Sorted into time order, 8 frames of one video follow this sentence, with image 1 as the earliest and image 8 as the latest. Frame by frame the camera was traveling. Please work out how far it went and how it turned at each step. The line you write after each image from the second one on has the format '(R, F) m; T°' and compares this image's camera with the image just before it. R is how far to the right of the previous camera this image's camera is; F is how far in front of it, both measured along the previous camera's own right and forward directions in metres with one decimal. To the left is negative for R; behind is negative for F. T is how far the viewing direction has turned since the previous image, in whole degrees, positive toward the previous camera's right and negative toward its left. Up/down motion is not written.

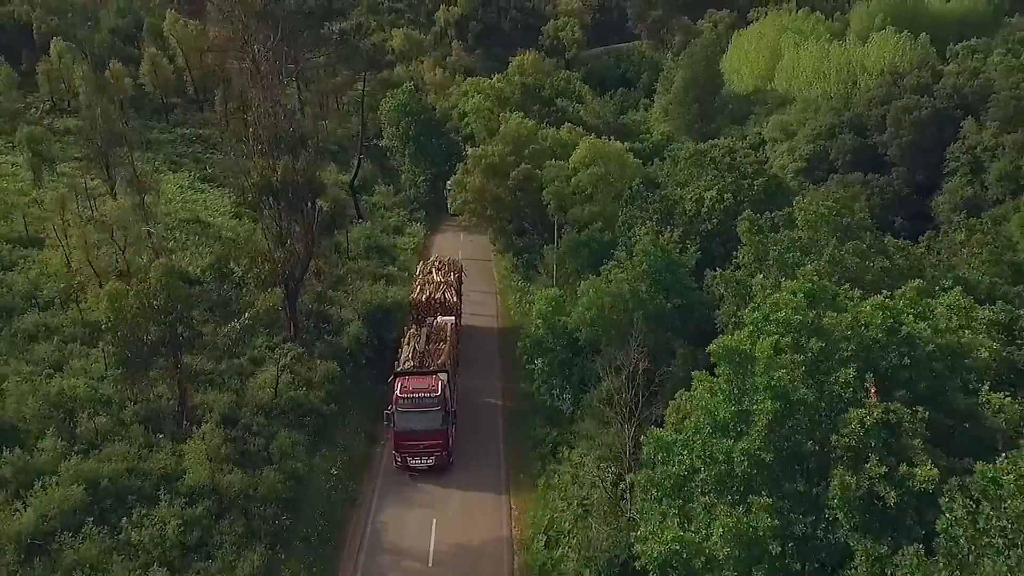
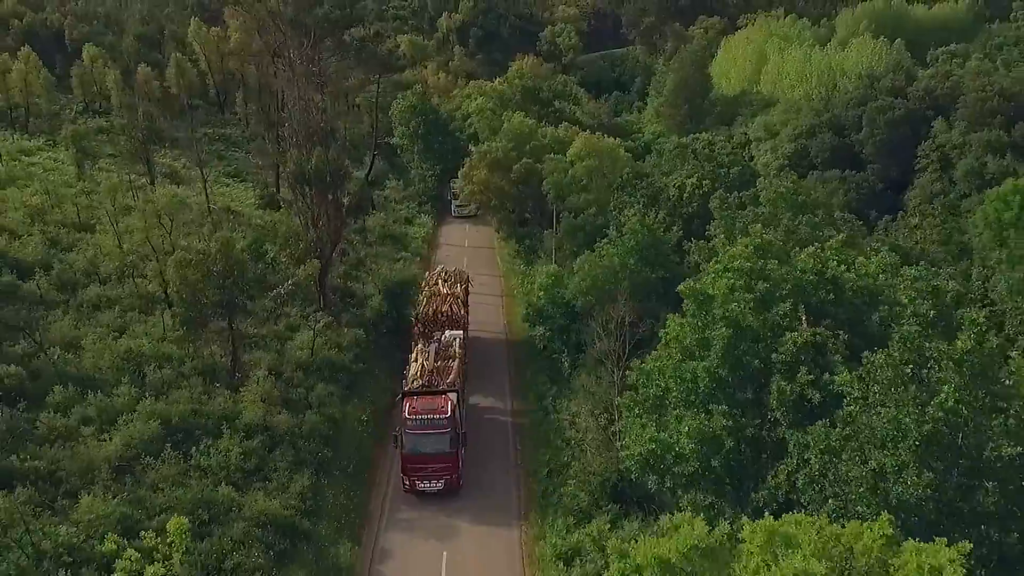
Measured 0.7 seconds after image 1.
(-0.3, -3.7) m; 0°
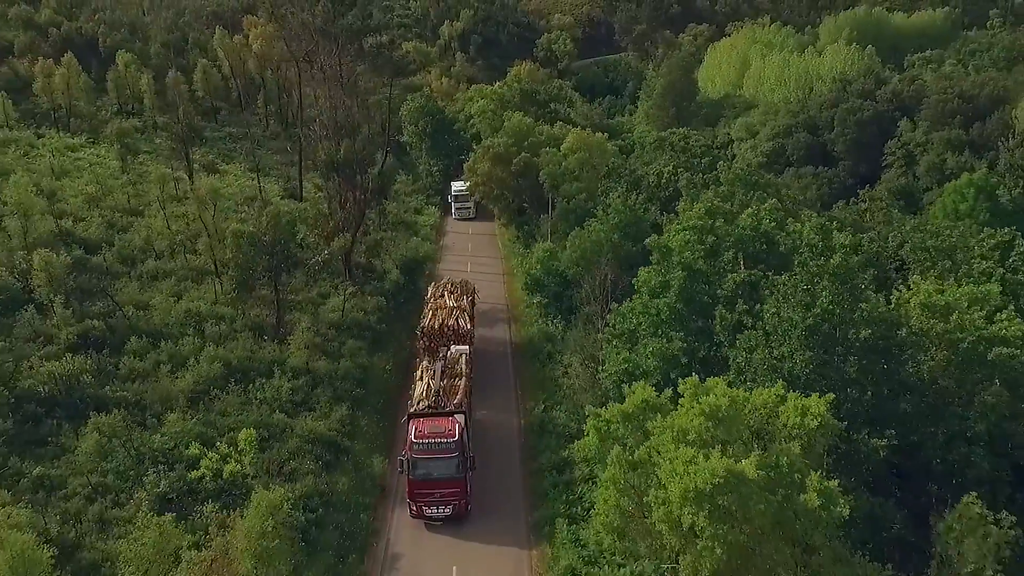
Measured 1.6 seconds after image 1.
(-0.2, -4.8) m; 0°
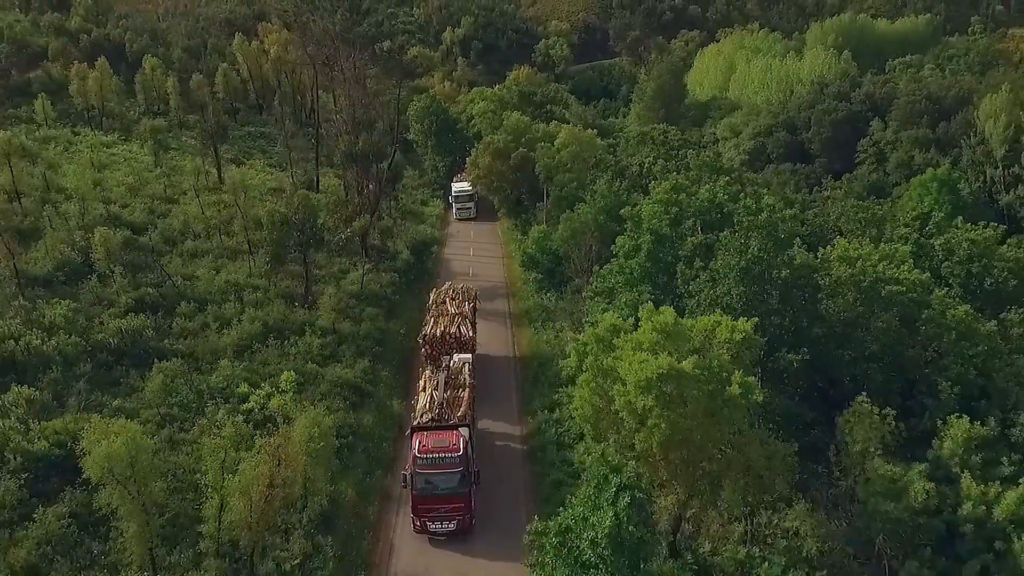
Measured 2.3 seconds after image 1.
(0.0, -4.6) m; 0°
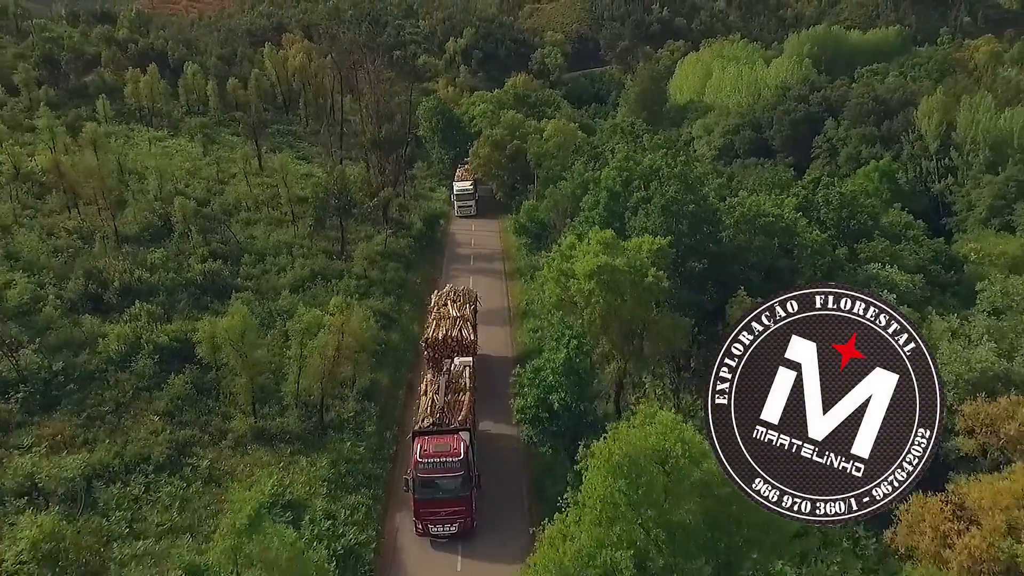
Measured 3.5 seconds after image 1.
(+0.3, -9.0) m; 0°
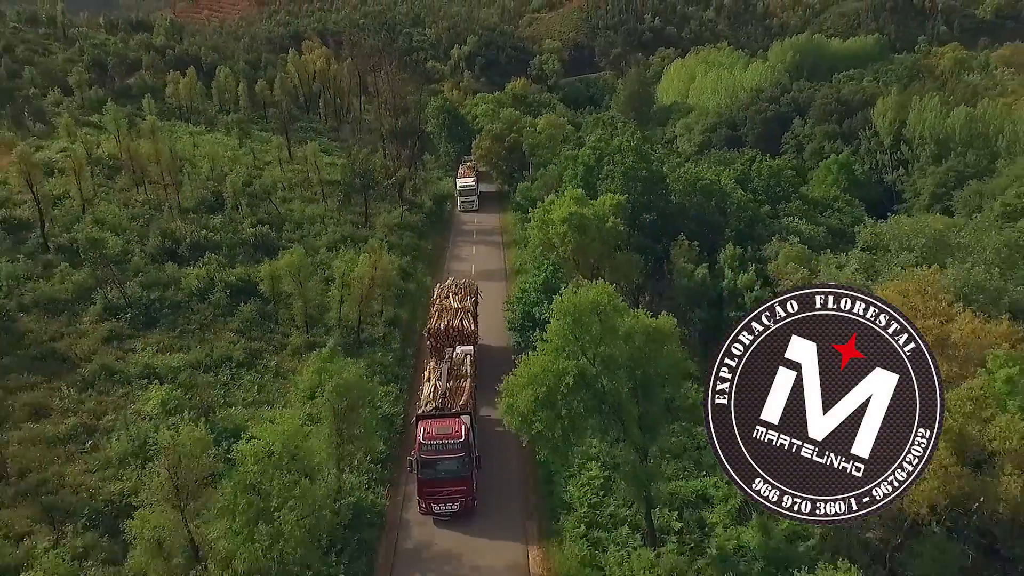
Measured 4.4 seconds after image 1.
(+0.4, -8.6) m; 0°
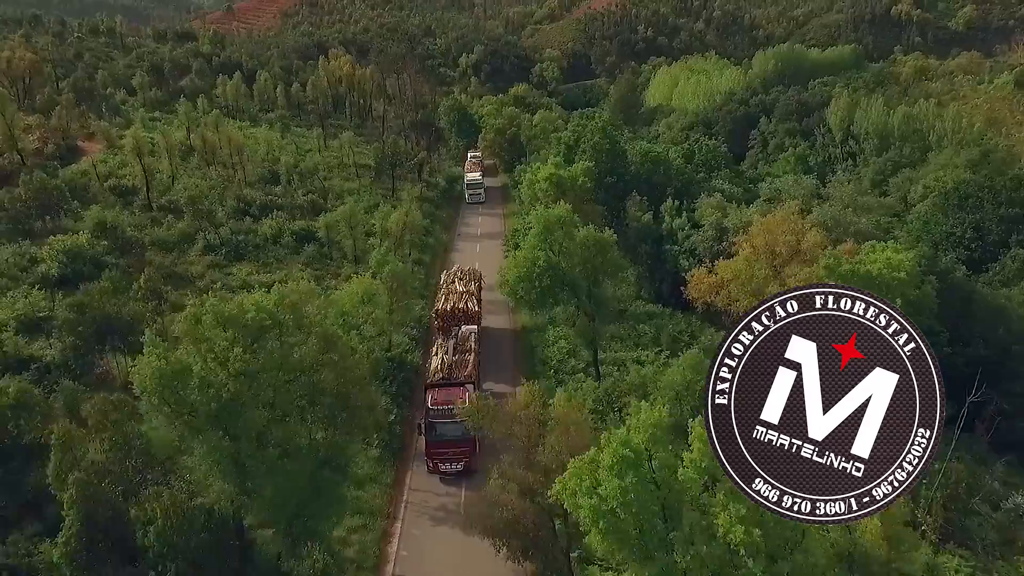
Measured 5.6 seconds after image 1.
(+0.6, -12.7) m; 0°
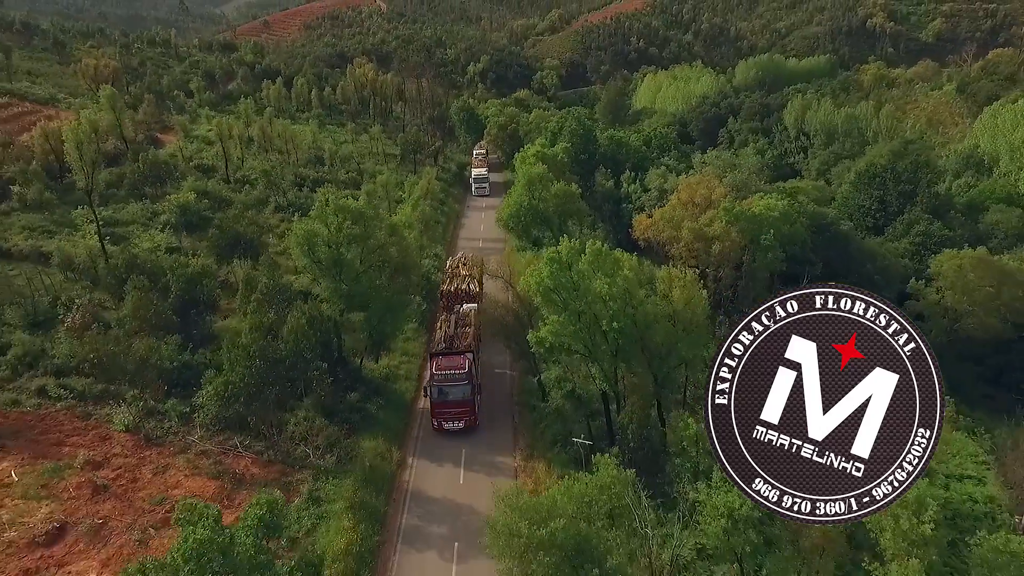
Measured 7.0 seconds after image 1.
(+0.8, -15.8) m; -1°
